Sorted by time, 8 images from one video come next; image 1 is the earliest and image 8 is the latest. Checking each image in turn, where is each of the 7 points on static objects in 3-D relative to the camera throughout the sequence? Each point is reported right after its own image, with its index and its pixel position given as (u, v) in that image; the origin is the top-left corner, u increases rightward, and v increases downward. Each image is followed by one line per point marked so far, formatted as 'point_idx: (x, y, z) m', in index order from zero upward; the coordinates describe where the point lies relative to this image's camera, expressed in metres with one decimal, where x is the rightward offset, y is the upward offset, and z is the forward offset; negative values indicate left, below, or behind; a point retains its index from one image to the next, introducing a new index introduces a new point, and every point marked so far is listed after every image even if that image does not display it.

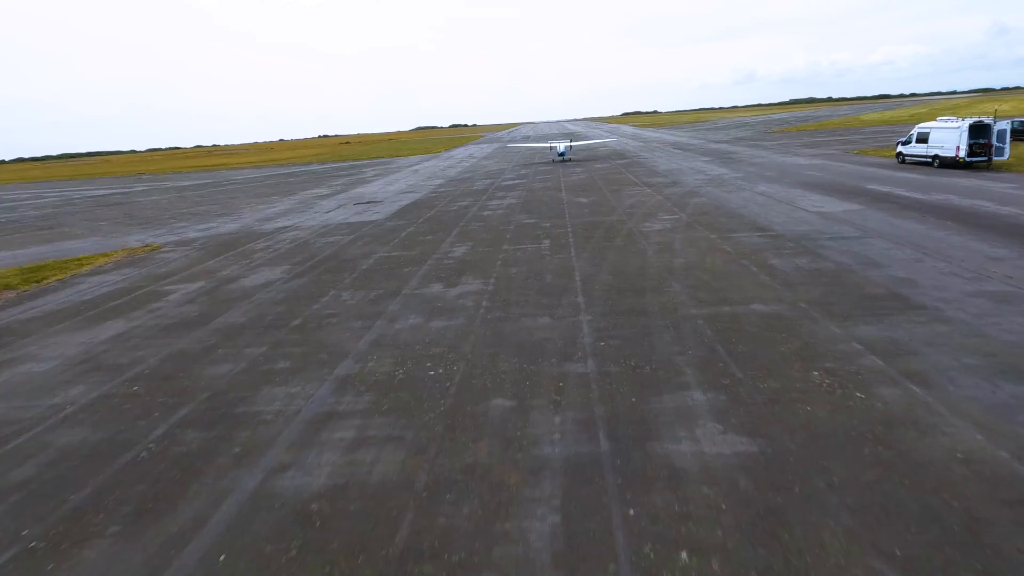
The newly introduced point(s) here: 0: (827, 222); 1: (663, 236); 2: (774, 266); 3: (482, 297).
0: (+9.7, +2.0, +19.6) m
1: (+4.6, +1.6, +19.5) m
2: (+6.3, +0.5, +15.3) m
3: (-0.7, -0.2, +14.7) m
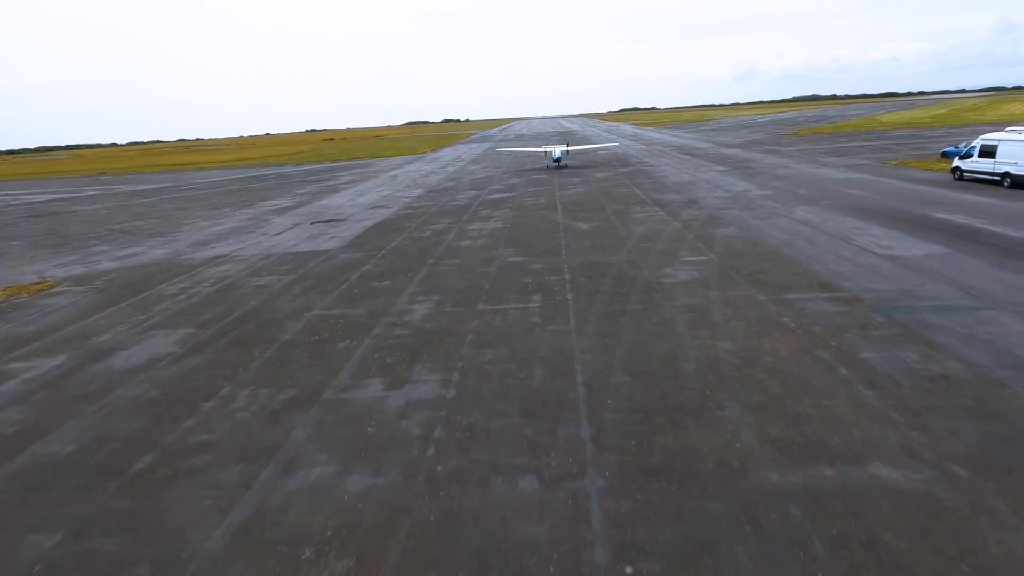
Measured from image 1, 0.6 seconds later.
0: (+9.2, +0.3, +14.6) m
1: (+4.1, -0.1, +14.5) m
2: (+5.8, -1.2, +10.3) m
3: (-1.2, -2.0, +9.7) m
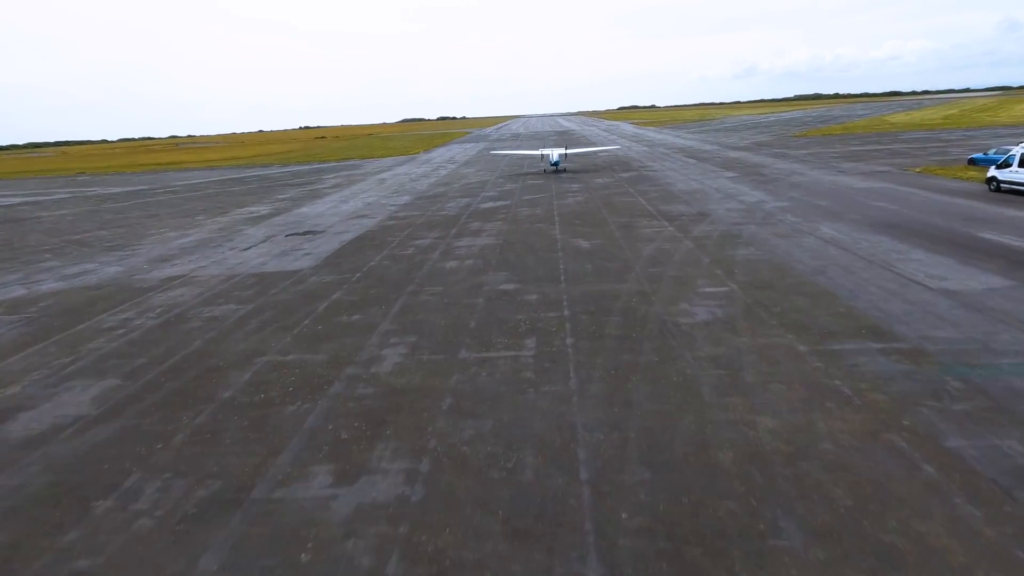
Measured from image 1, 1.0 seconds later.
0: (+9.0, -0.6, +12.3) m
1: (+3.9, -1.0, +12.1) m
2: (+5.6, -2.1, +7.9) m
3: (-1.4, -2.8, +7.2) m
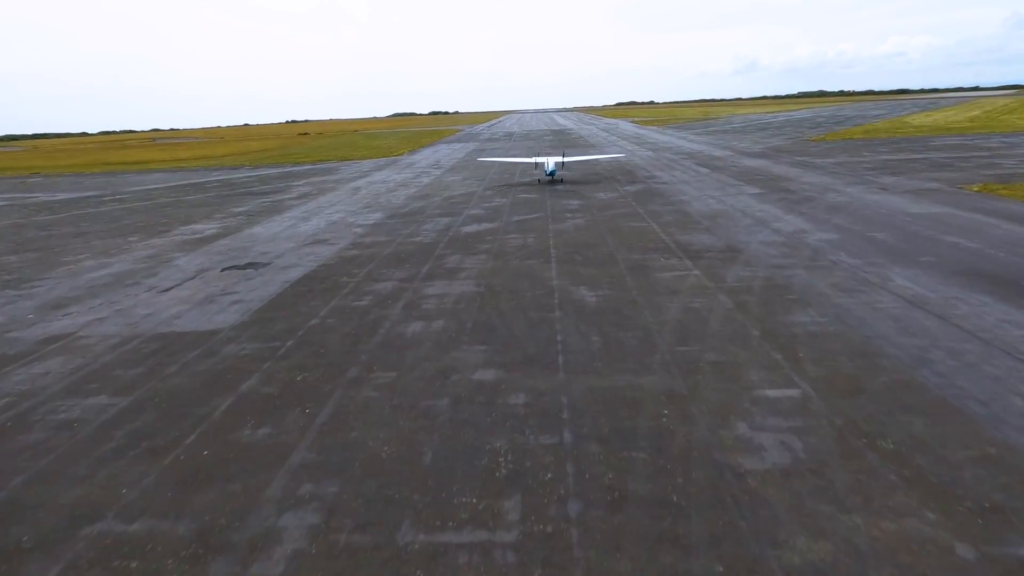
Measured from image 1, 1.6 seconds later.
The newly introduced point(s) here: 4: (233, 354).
0: (+8.7, -2.4, +7.7) m
1: (+3.5, -2.7, +7.5) m
2: (+5.3, -3.9, +3.4) m
3: (-1.7, -4.6, +2.6) m
4: (-6.2, -1.4, +14.0) m
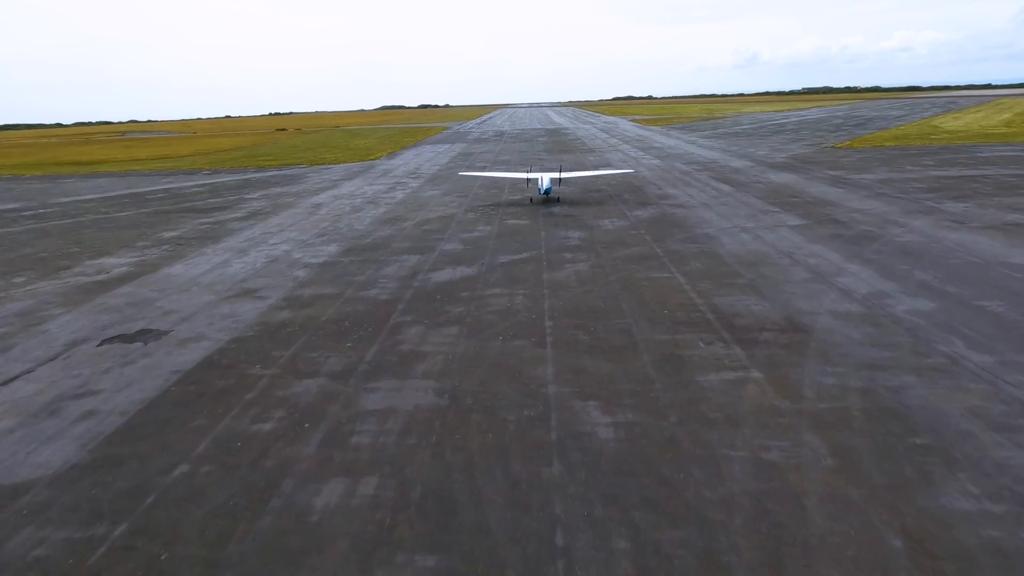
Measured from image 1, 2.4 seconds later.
0: (+8.3, -4.6, +2.3) m
1: (+3.2, -5.0, +2.0) m
2: (+5.0, -6.2, -2.1) m
3: (-2.0, -6.9, -2.9) m
4: (-6.6, -3.6, +8.4) m
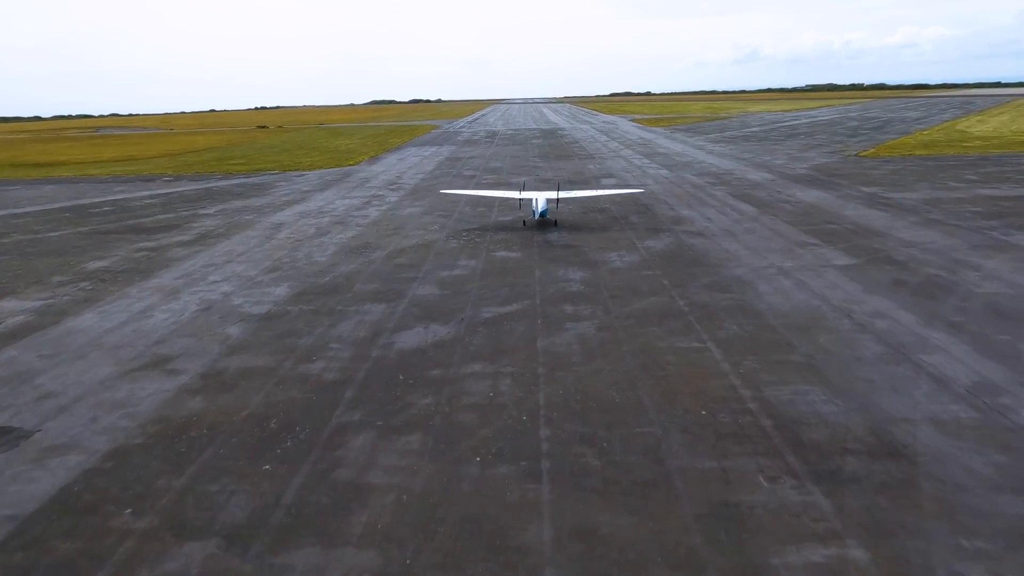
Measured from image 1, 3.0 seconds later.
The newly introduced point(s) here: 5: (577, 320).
0: (+8.1, -6.5, -1.8) m
1: (+3.0, -6.8, -2.1) m
2: (+4.9, -8.1, -6.2) m
3: (-2.1, -8.8, -7.0) m
4: (-6.8, -5.3, +4.2) m
5: (+1.7, -0.7, +16.3) m
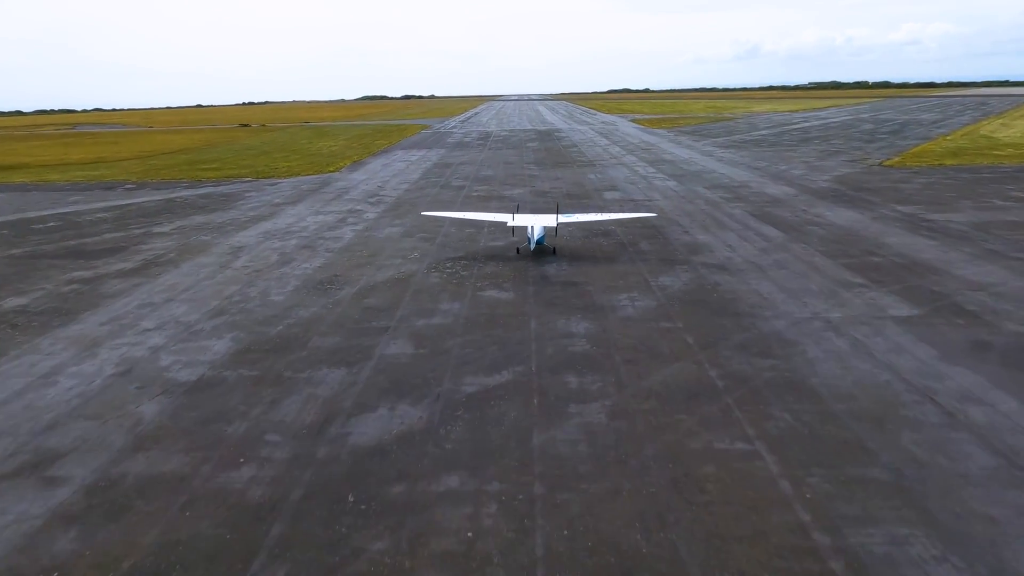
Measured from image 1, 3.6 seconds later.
0: (+8.0, -8.1, -5.2) m
1: (+2.9, -8.4, -5.5) m
2: (+4.8, -9.7, -9.5) m
3: (-2.2, -10.4, -10.5) m
4: (-7.0, -6.8, +0.7) m
5: (+1.5, -2.2, +12.8) m
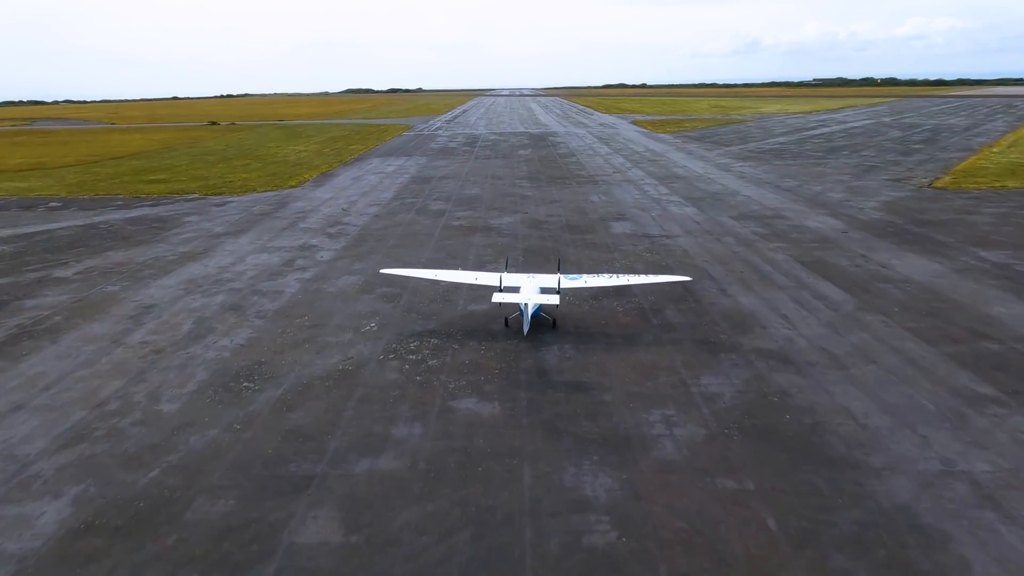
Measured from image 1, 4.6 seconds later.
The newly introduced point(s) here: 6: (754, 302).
0: (+8.0, -10.8, -10.6) m
1: (+2.9, -11.1, -11.0) m
2: (+4.9, -12.5, -15.0) m
3: (-2.1, -13.2, -16.0) m
4: (-7.0, -9.4, -4.9) m
5: (+1.2, -4.6, +7.2) m
6: (+7.1, -0.4, +18.2) m
